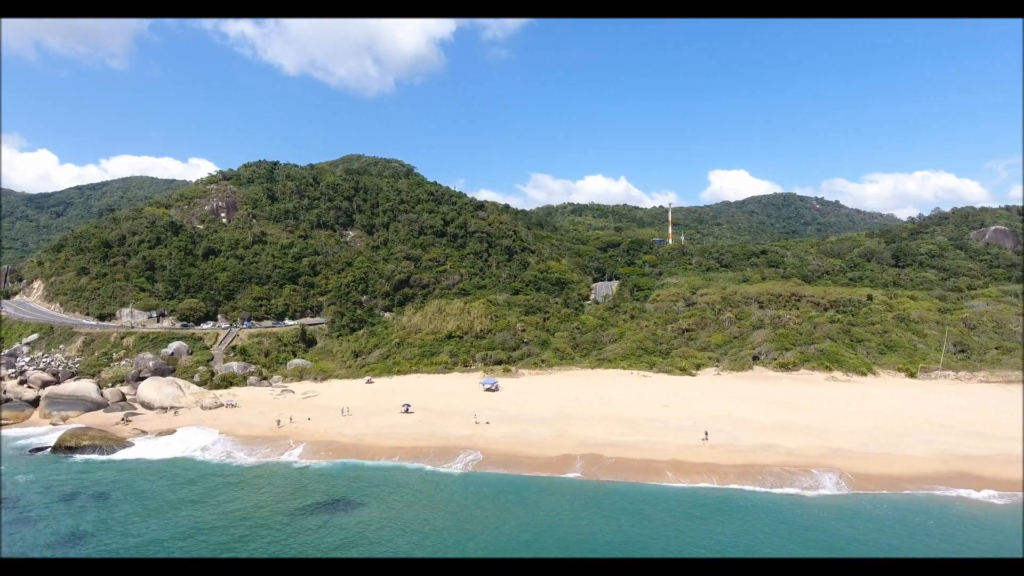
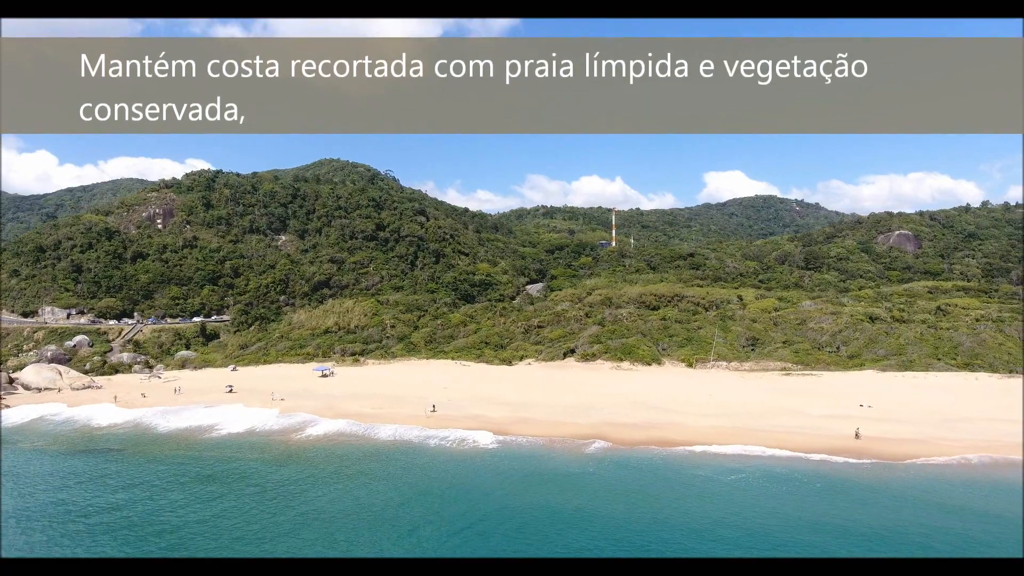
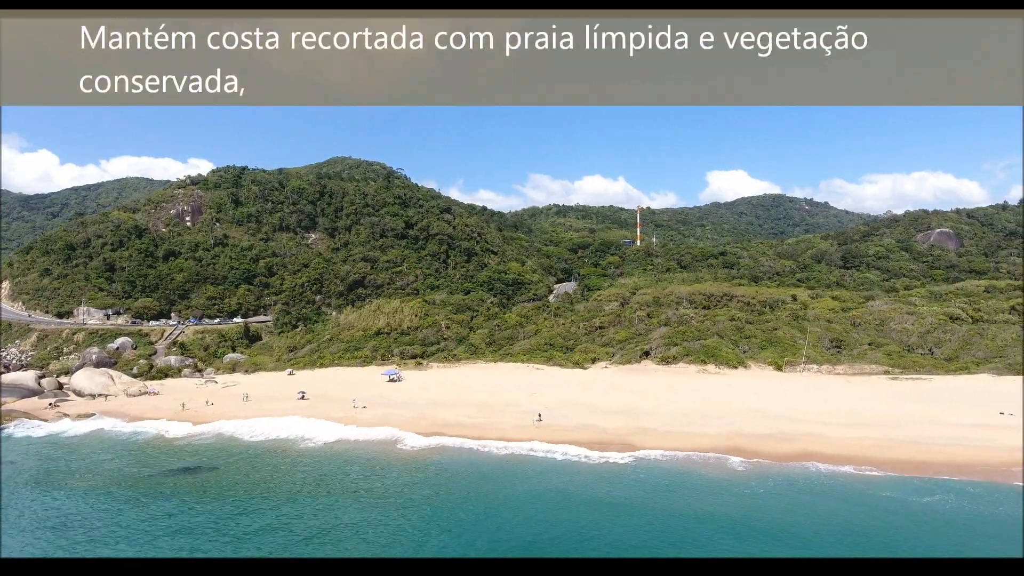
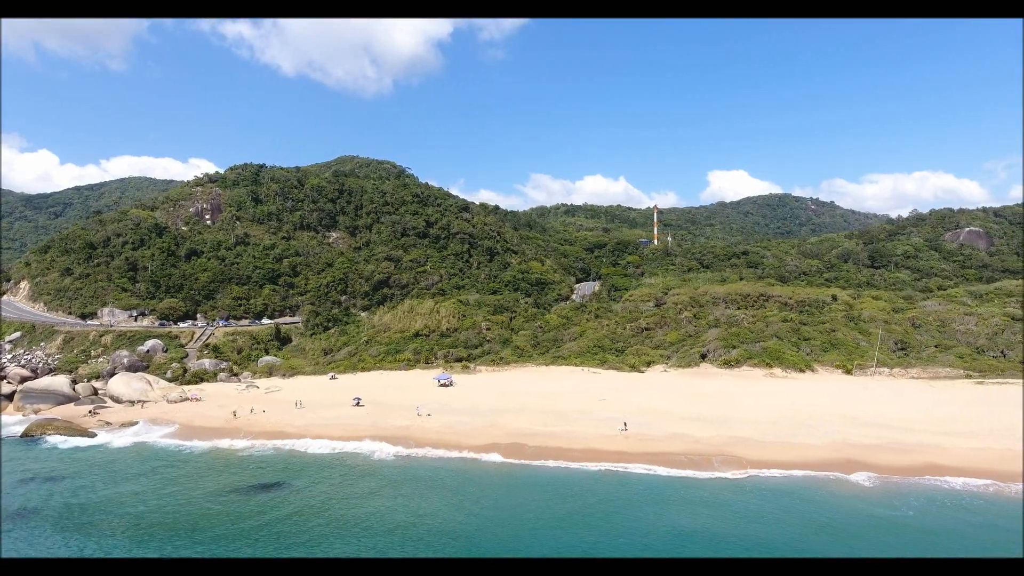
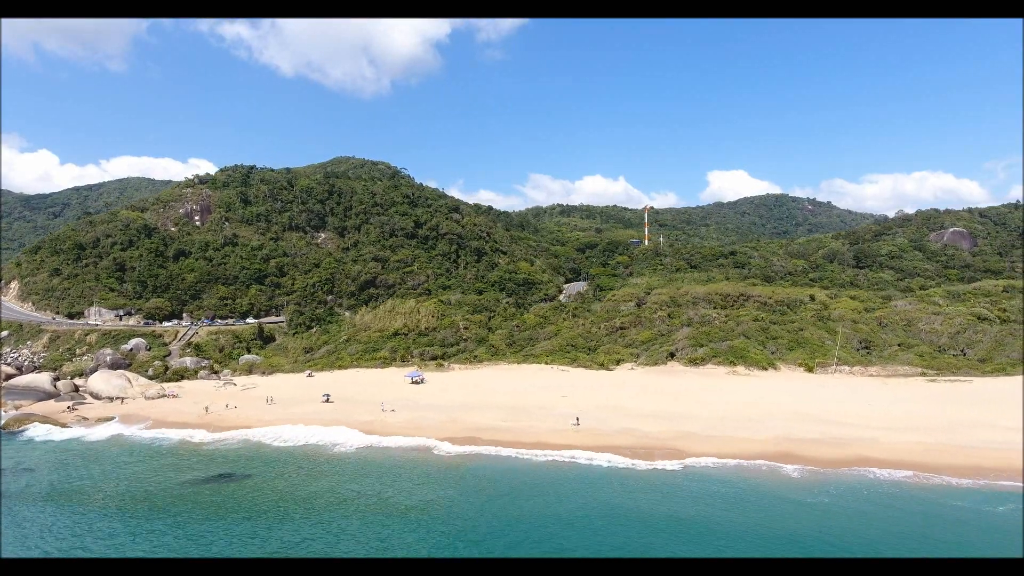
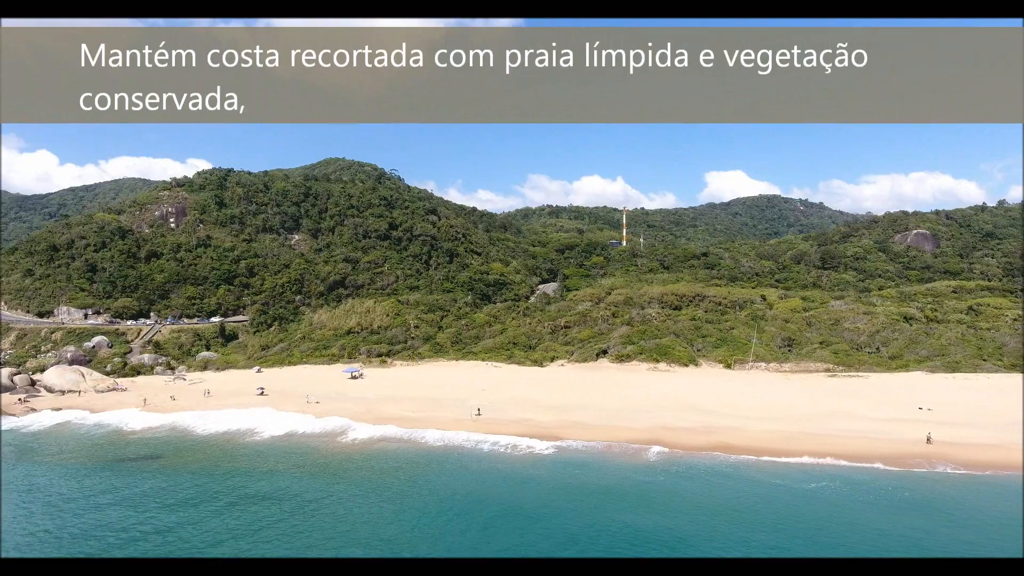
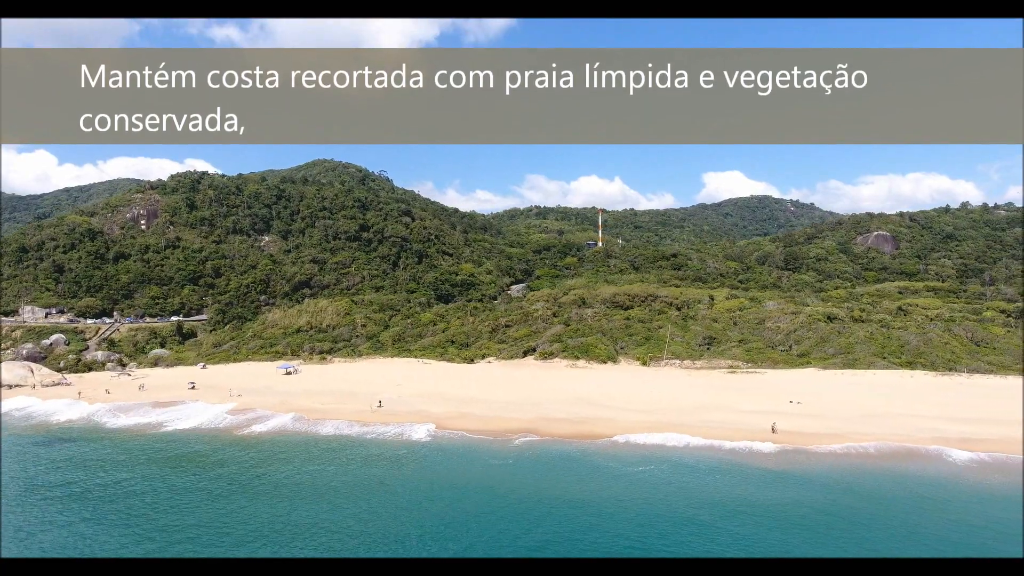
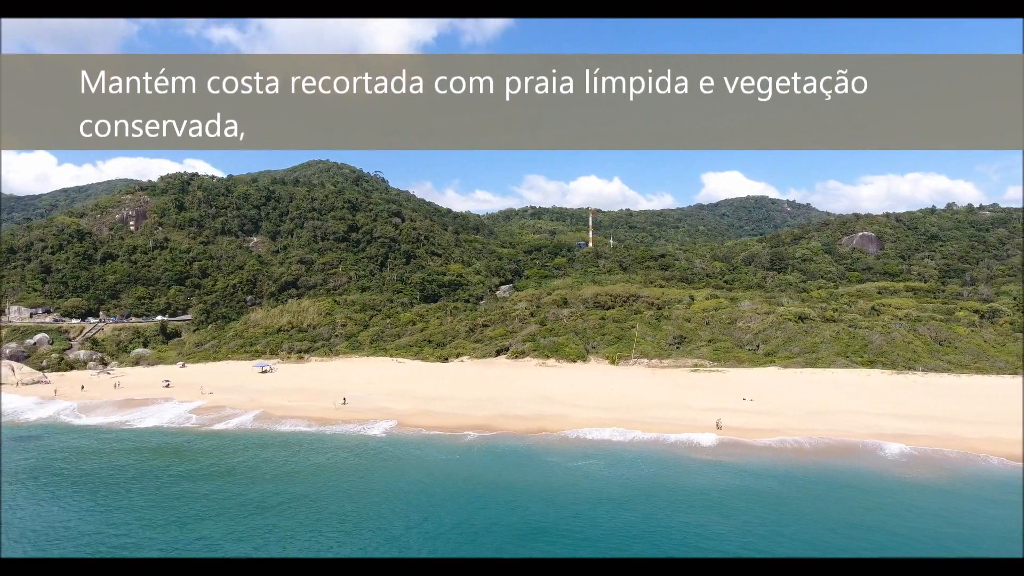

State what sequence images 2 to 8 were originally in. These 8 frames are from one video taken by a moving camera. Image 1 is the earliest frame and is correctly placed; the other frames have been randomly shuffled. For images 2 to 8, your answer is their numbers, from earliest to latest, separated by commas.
4, 5, 3, 6, 2, 7, 8
